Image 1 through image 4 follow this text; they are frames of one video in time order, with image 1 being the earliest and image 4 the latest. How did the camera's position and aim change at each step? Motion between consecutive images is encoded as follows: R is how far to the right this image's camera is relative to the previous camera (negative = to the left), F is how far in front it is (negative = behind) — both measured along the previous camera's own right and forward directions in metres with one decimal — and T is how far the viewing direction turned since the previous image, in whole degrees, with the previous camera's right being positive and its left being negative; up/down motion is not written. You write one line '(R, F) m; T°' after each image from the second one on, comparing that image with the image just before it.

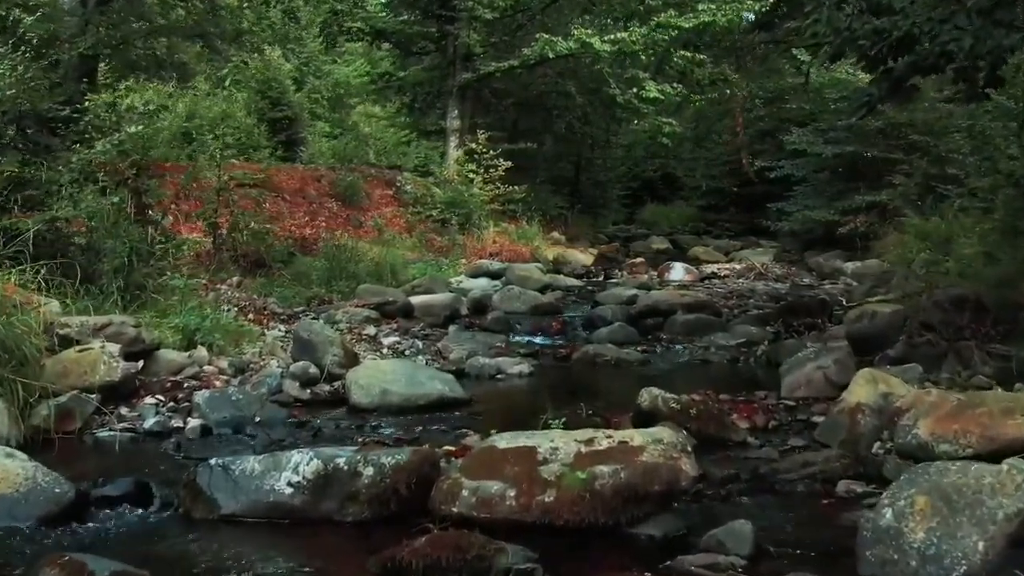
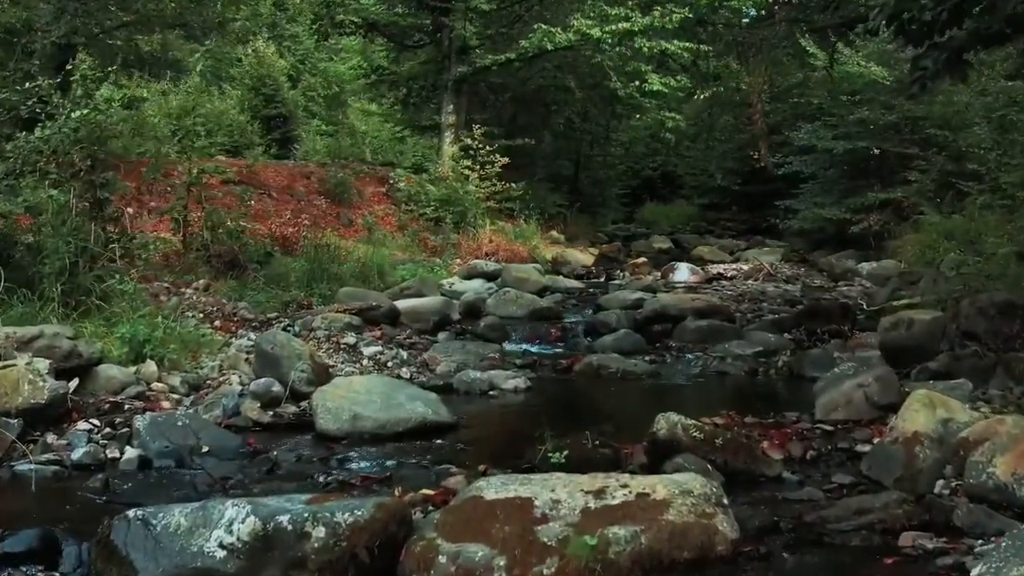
(0.0, +0.9) m; 0°
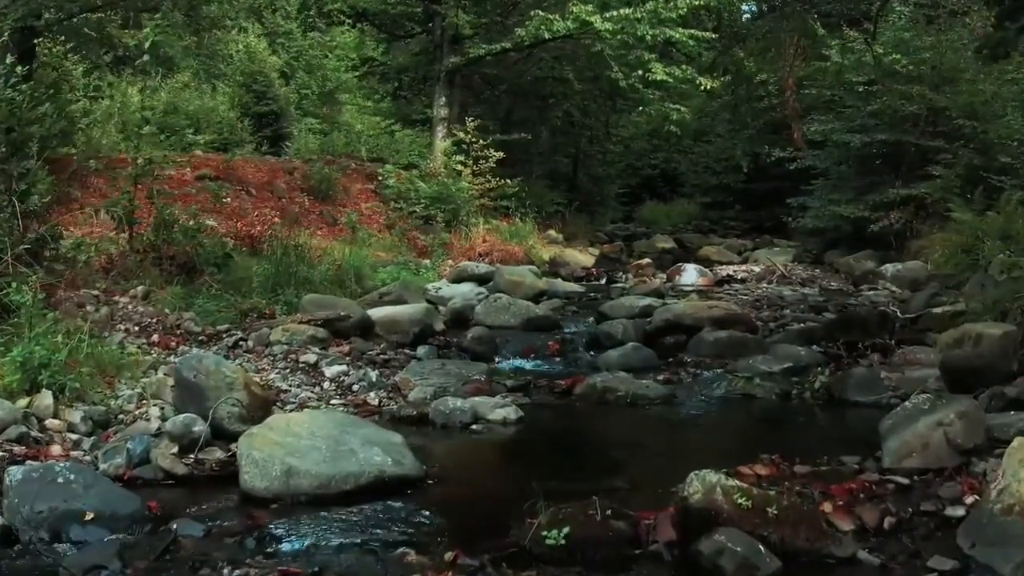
(+0.1, +1.2) m; 0°
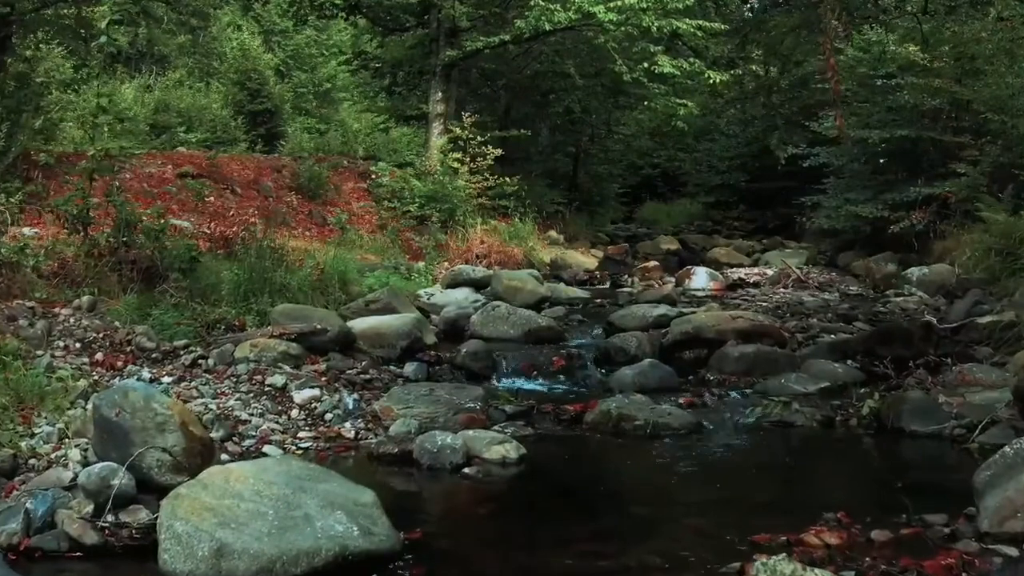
(0.0, +0.9) m; 0°
